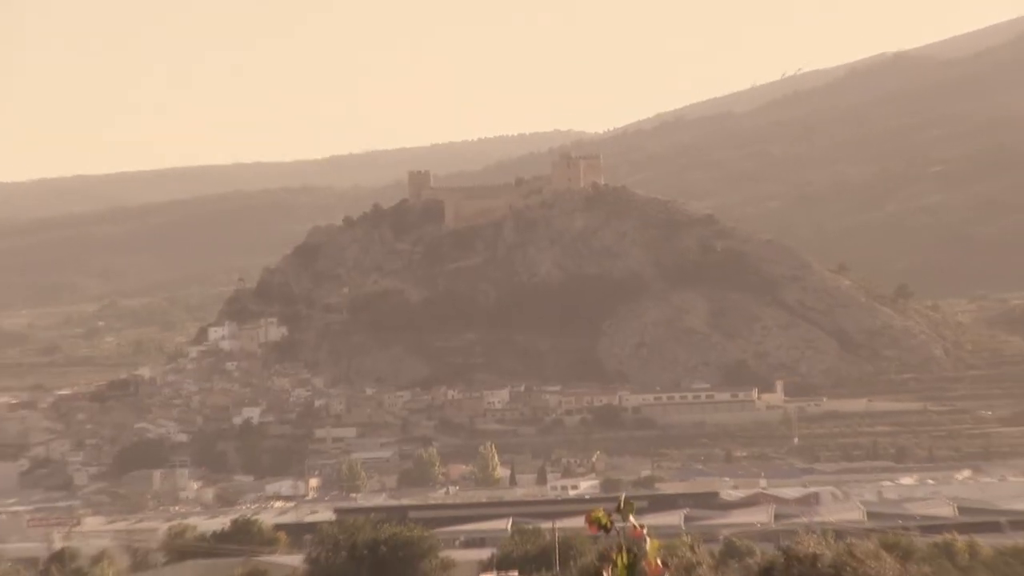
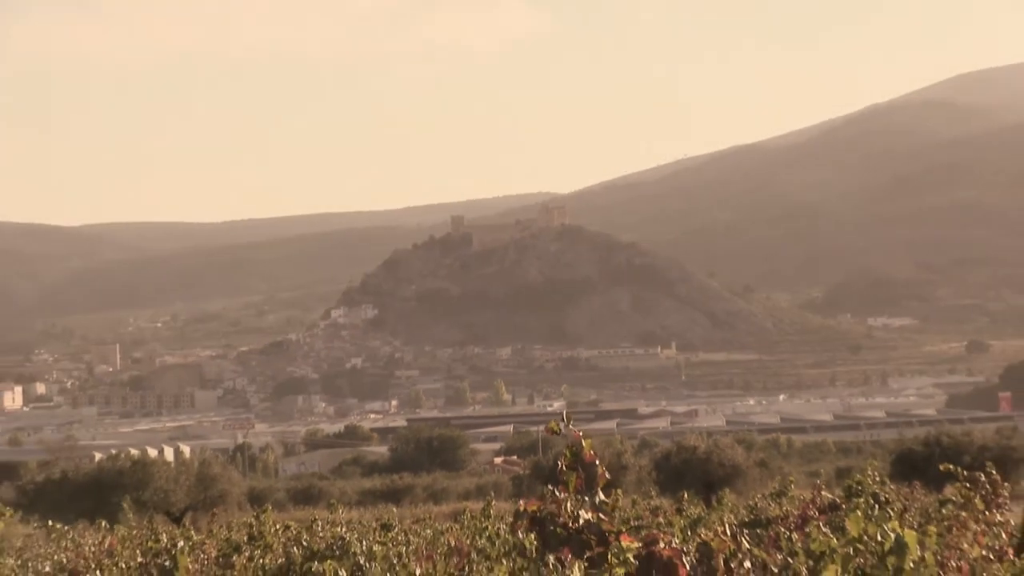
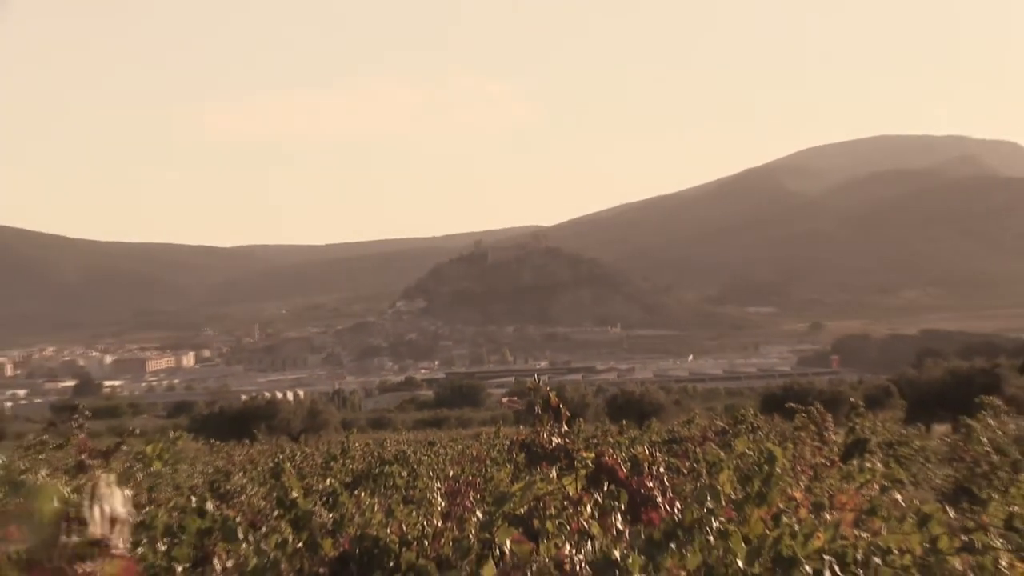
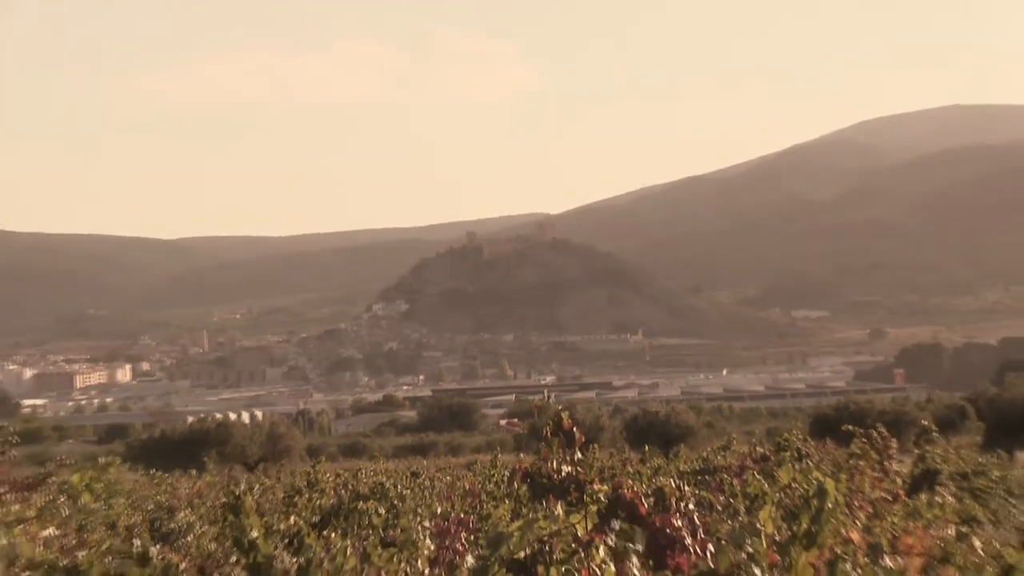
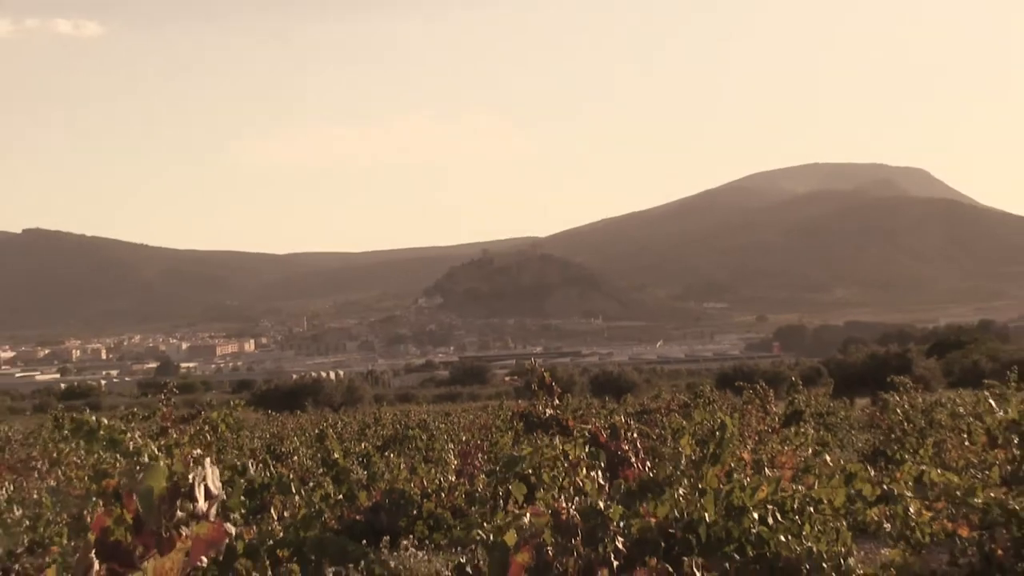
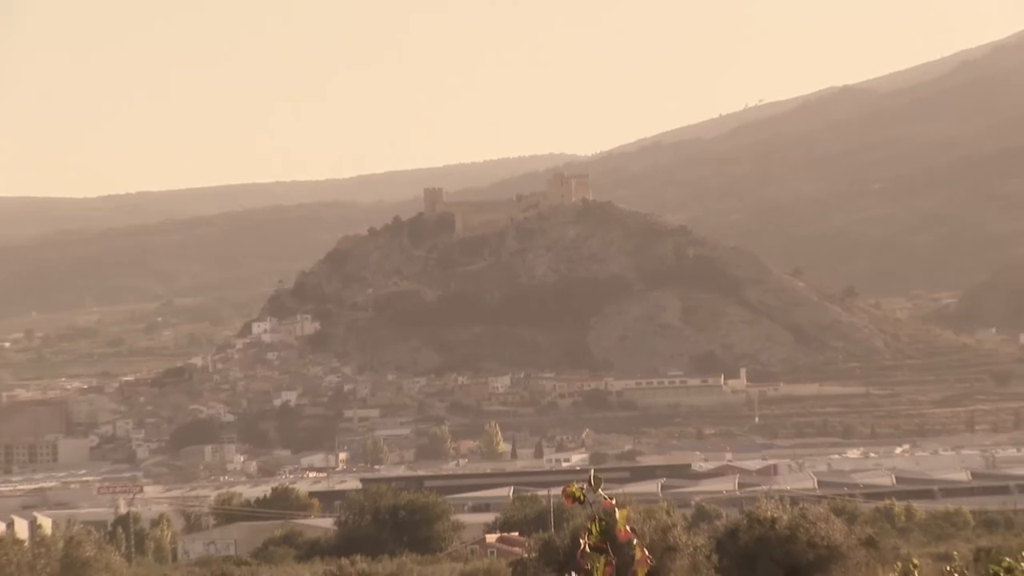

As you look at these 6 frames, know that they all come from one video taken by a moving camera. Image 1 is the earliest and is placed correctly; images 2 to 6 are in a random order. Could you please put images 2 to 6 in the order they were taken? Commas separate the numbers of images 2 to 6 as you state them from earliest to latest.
6, 2, 4, 3, 5
